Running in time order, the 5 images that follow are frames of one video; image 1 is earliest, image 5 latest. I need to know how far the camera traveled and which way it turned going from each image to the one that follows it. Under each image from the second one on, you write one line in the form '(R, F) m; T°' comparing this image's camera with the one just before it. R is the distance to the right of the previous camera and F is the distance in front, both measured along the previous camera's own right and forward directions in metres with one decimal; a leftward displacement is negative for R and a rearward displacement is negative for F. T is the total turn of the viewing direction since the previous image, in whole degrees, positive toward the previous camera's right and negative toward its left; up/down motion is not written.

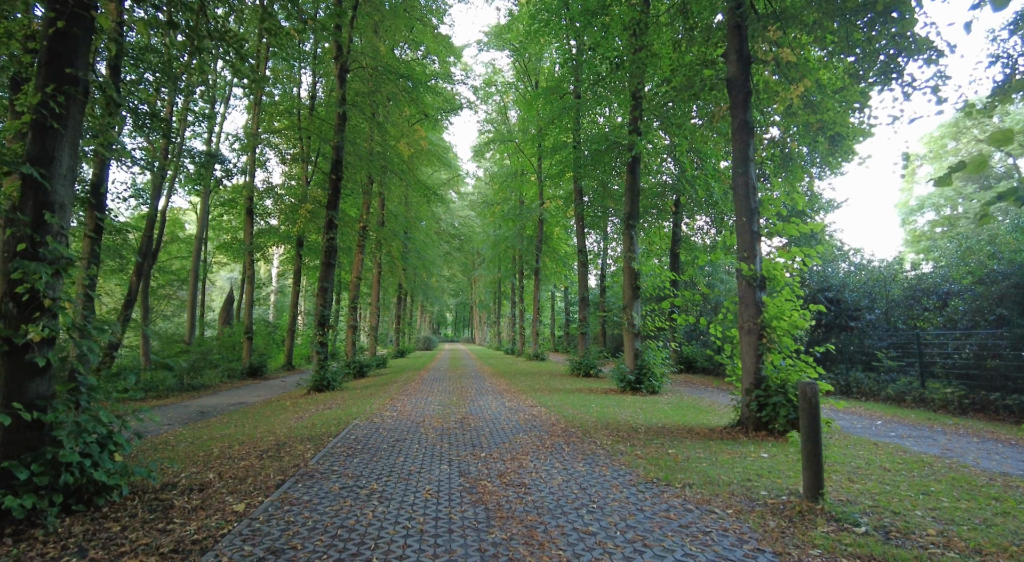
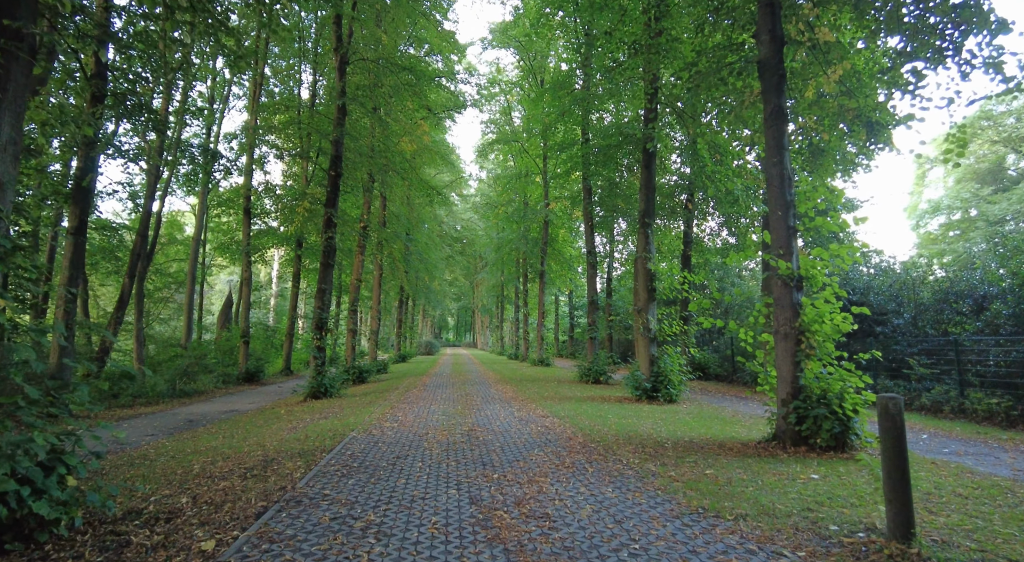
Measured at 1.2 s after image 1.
(-0.2, +0.8) m; 0°
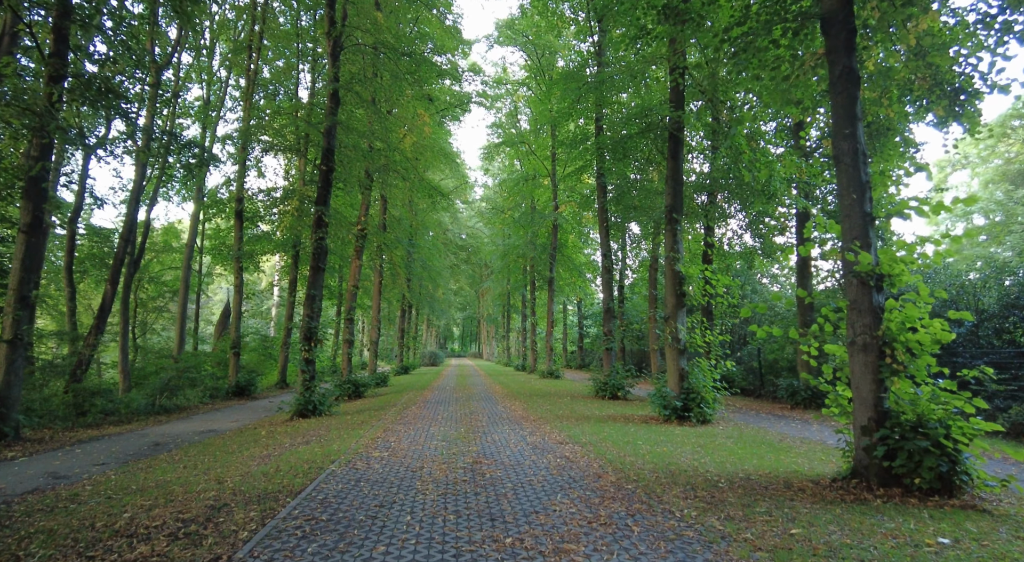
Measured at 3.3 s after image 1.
(-0.1, +1.4) m; -1°
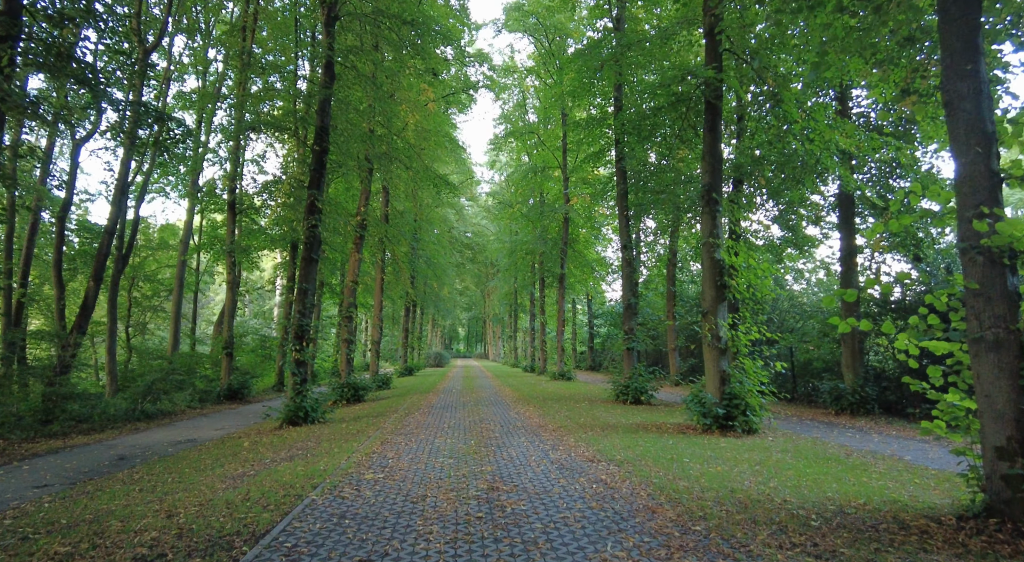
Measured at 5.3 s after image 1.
(-0.2, +1.4) m; -1°
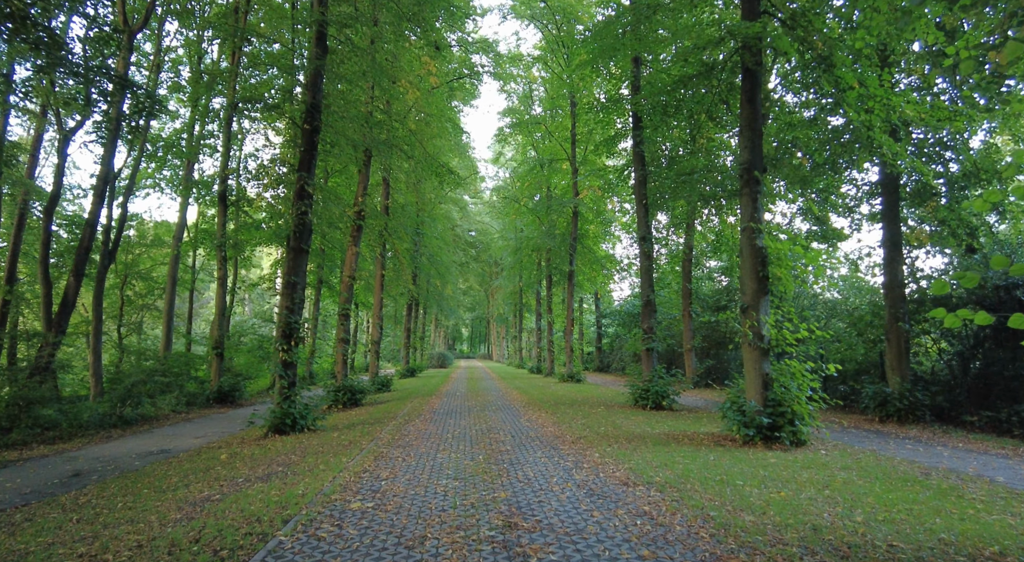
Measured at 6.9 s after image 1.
(-0.2, +1.2) m; 0°
